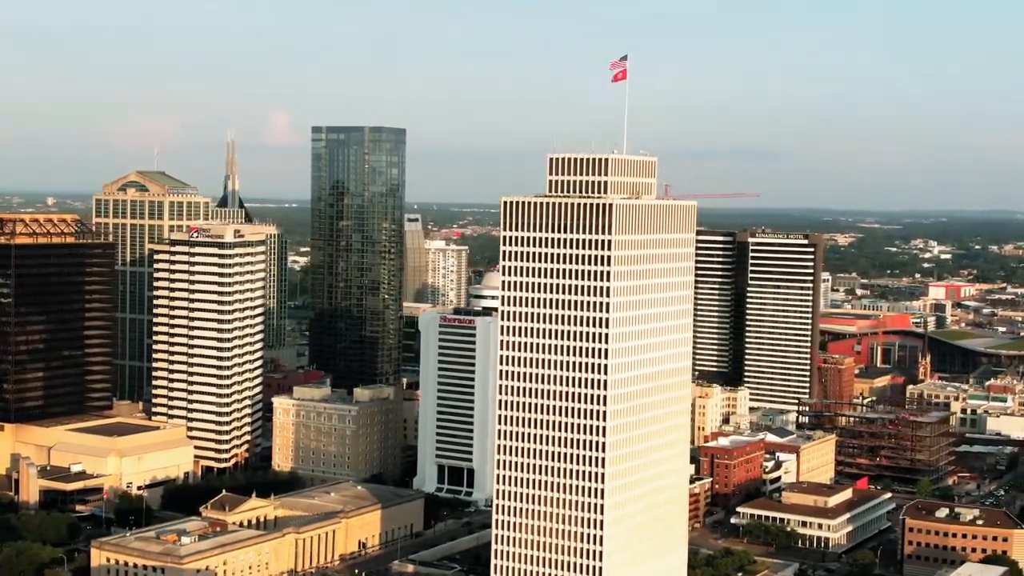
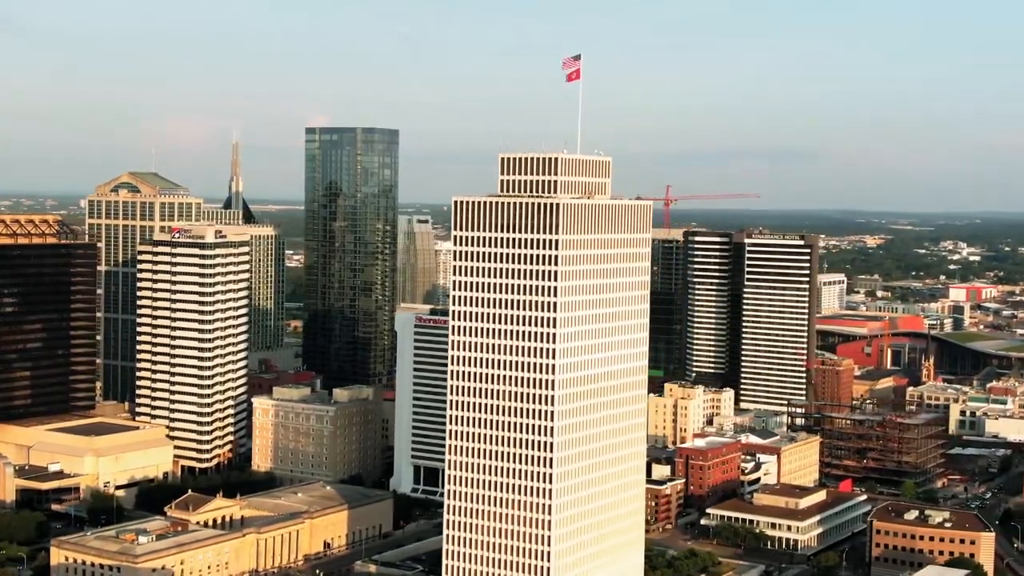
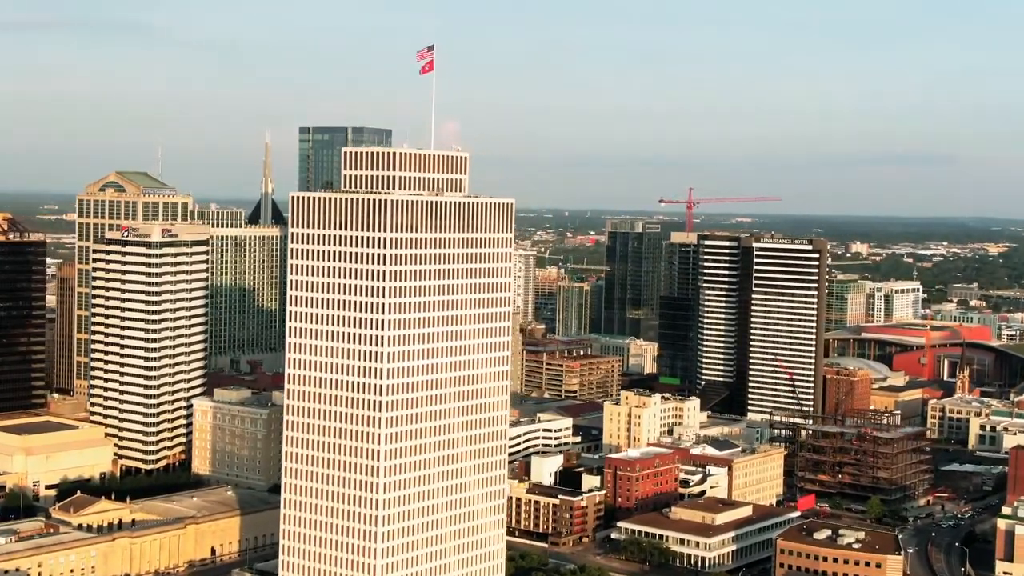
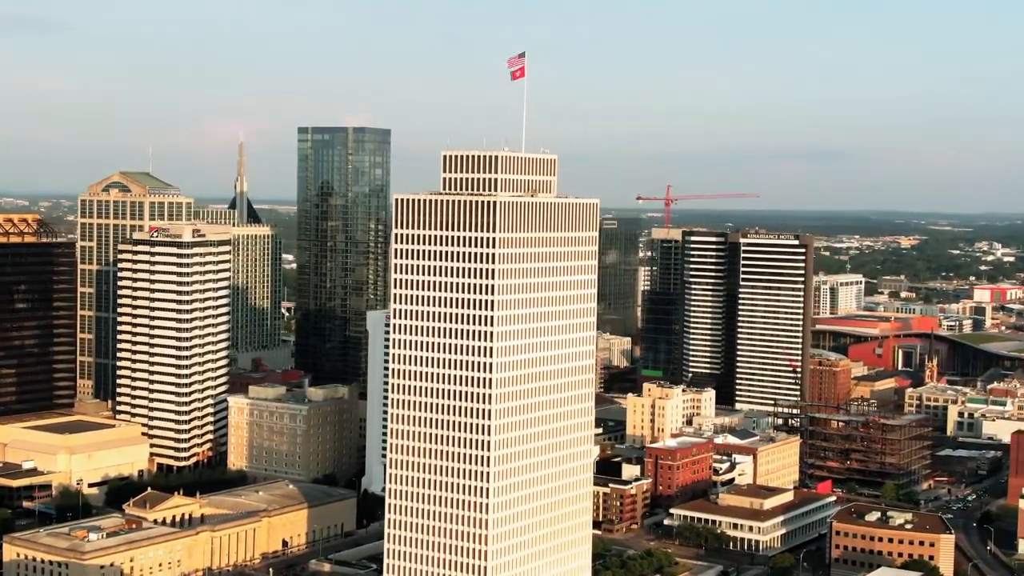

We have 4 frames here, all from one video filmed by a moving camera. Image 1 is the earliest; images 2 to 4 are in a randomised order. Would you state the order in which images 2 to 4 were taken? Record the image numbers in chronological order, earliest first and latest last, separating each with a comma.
2, 4, 3
